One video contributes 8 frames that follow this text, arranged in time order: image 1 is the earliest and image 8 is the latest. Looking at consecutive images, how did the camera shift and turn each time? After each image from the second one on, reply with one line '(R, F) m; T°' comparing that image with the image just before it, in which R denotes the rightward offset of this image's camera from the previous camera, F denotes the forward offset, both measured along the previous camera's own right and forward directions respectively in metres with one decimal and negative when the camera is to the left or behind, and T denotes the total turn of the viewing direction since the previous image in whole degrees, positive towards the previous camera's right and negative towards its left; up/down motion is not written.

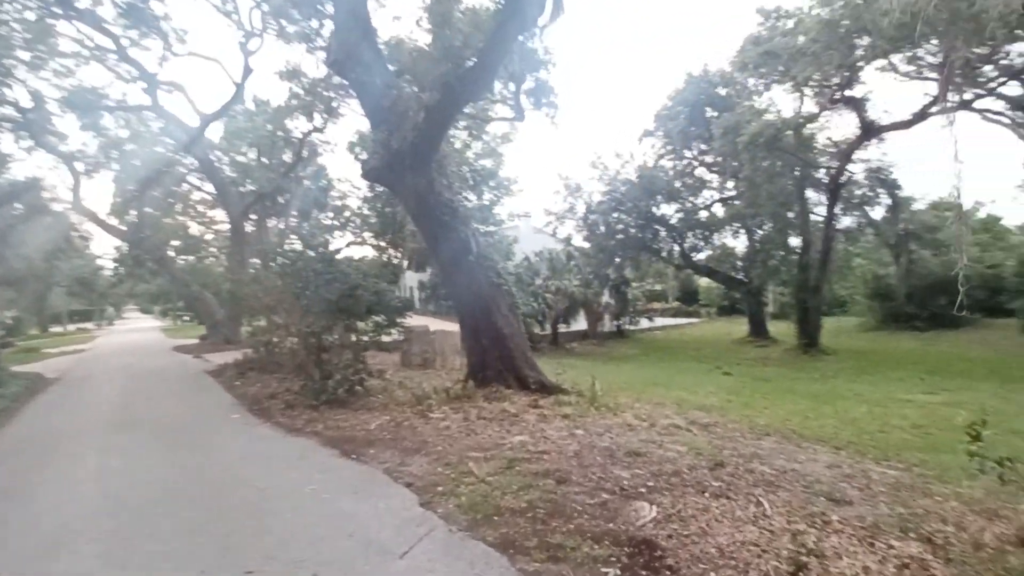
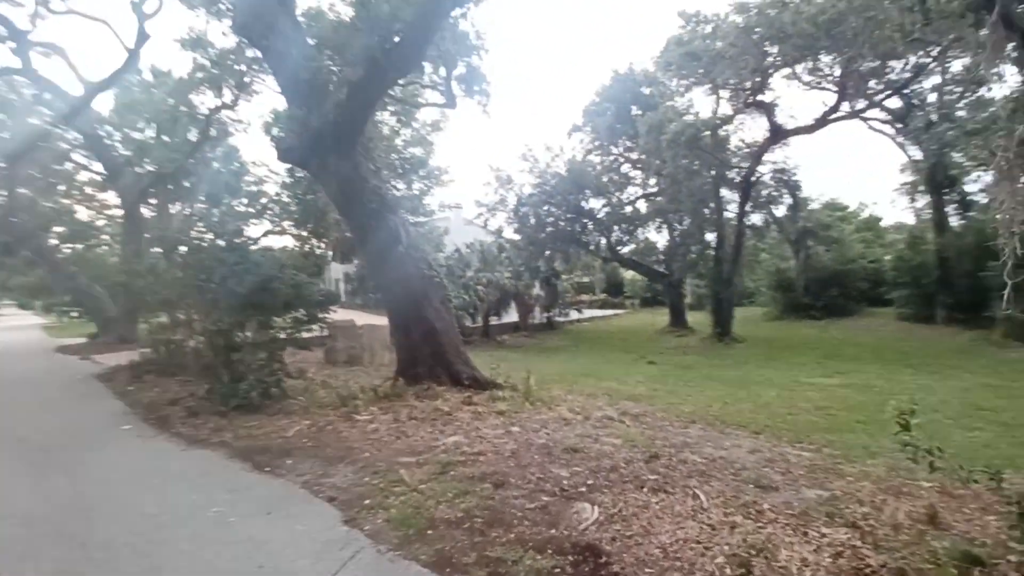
(0.0, +0.2) m; +8°
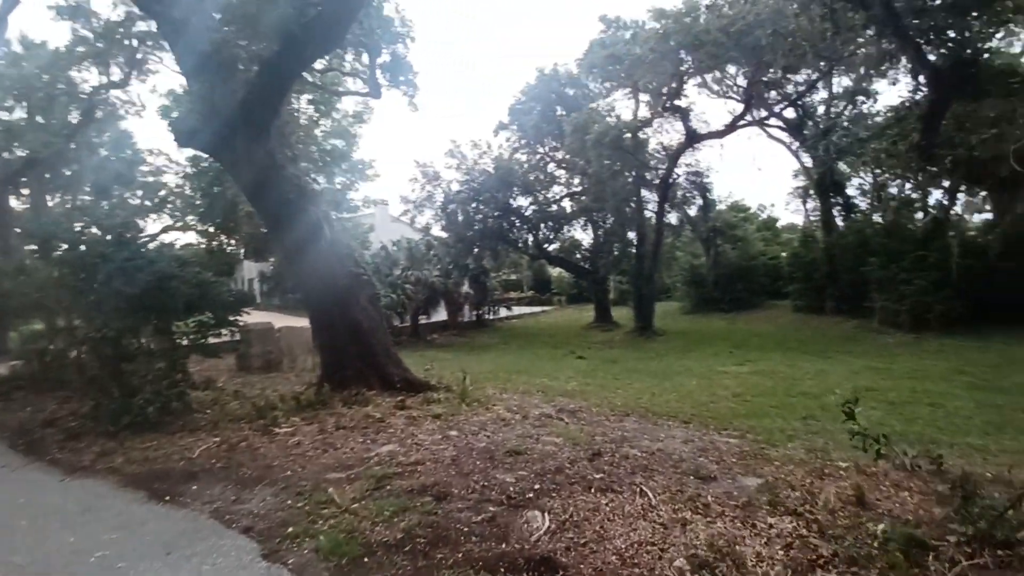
(-0.1, +0.2) m; +9°
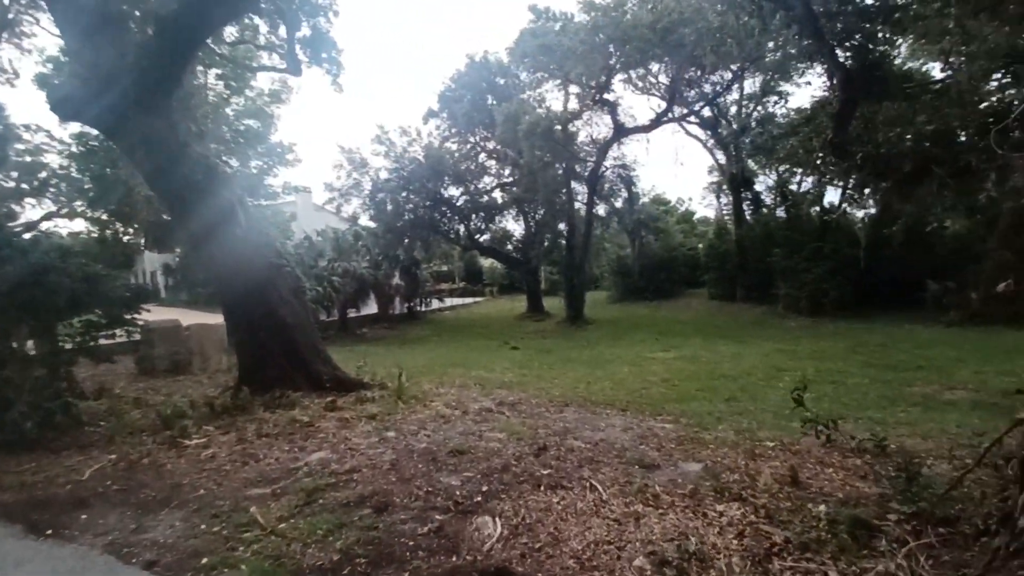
(-0.1, +0.2) m; +8°
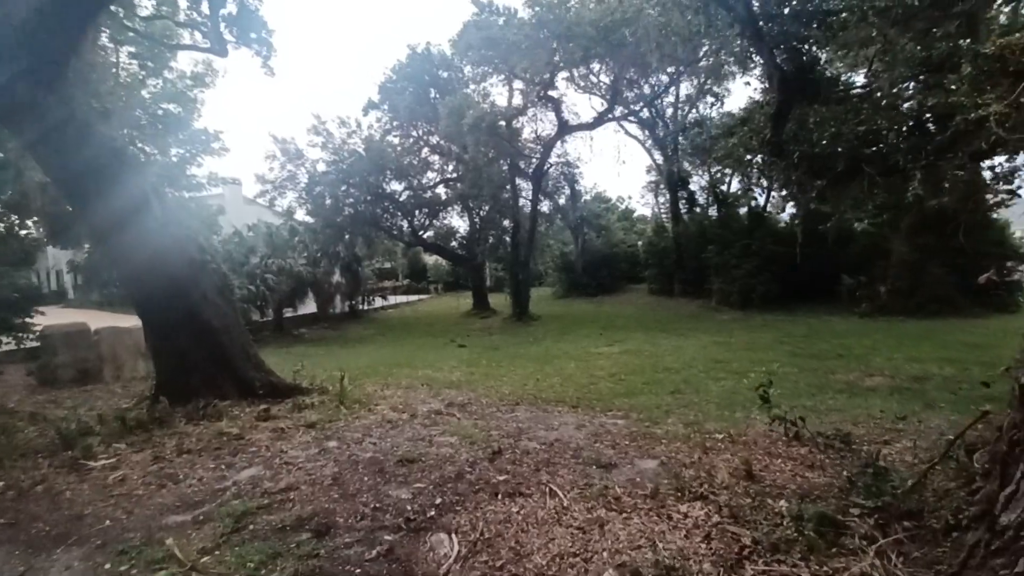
(-0.1, +0.2) m; +7°
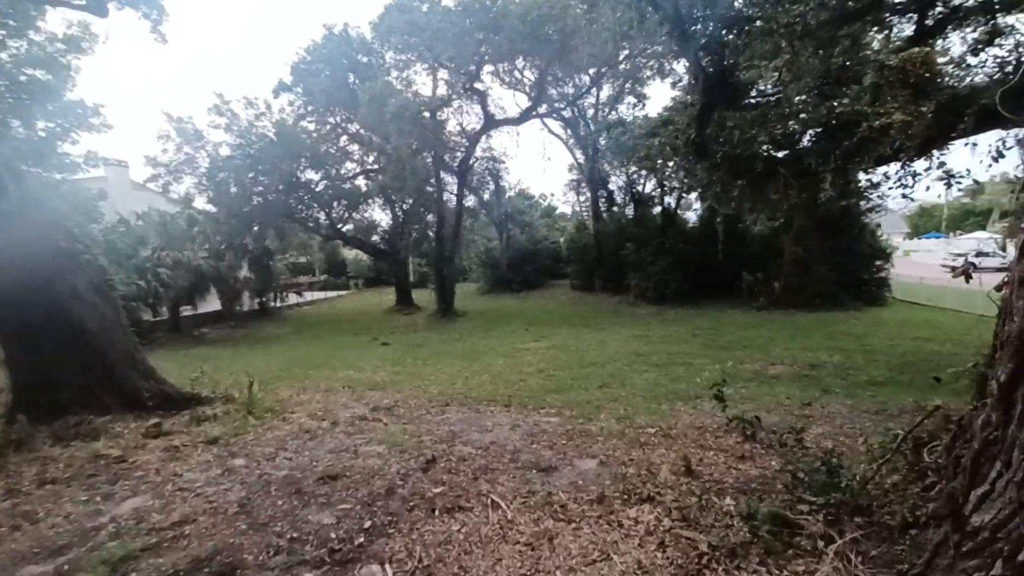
(-0.1, +0.2) m; +9°
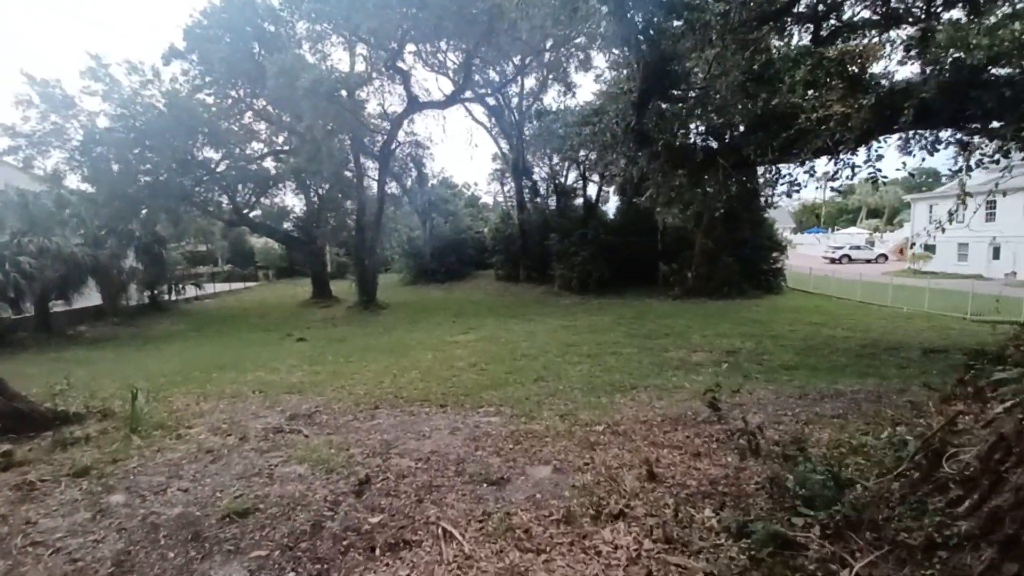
(-0.1, +0.4) m; +9°
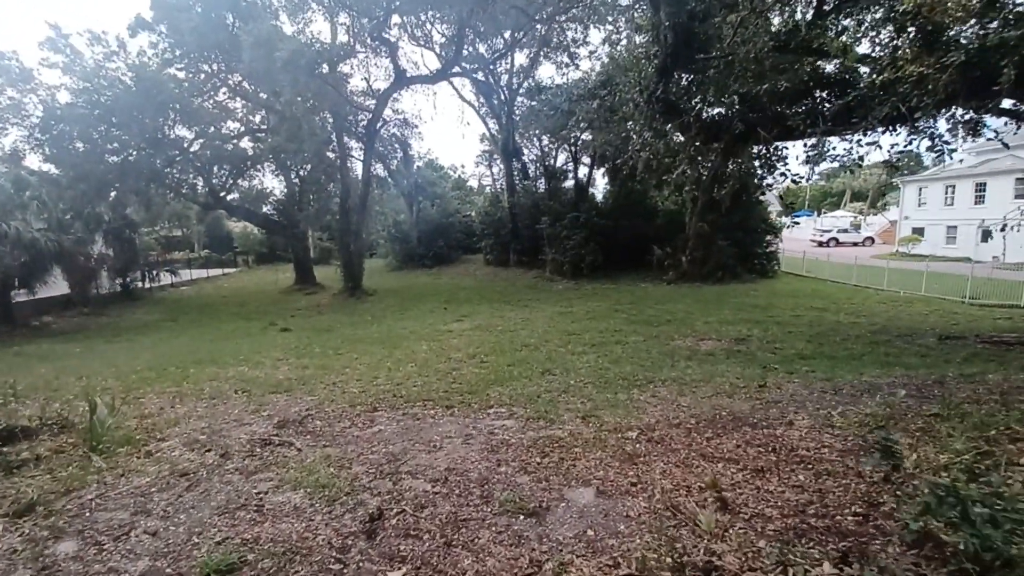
(-0.3, +0.5) m; +2°
